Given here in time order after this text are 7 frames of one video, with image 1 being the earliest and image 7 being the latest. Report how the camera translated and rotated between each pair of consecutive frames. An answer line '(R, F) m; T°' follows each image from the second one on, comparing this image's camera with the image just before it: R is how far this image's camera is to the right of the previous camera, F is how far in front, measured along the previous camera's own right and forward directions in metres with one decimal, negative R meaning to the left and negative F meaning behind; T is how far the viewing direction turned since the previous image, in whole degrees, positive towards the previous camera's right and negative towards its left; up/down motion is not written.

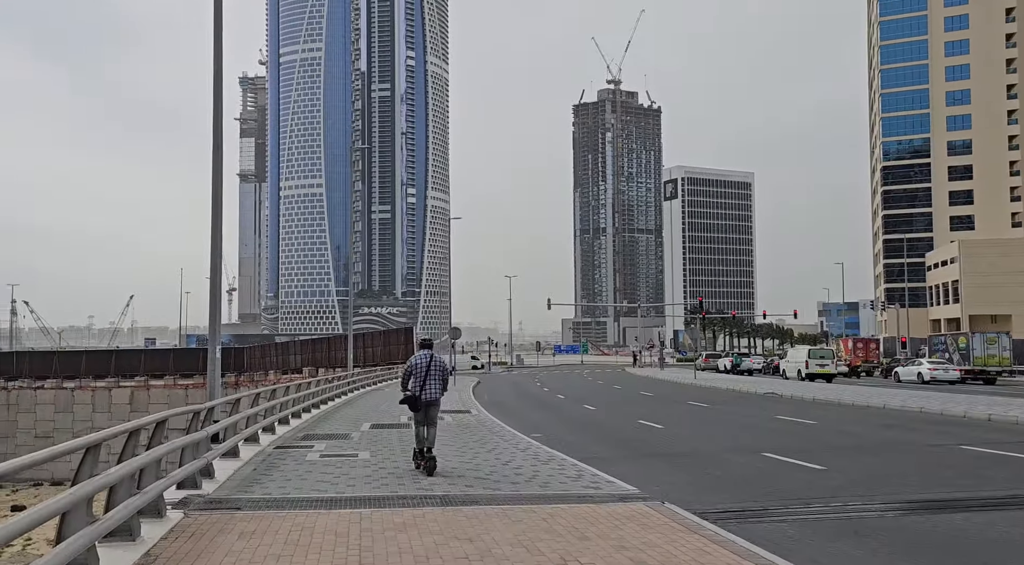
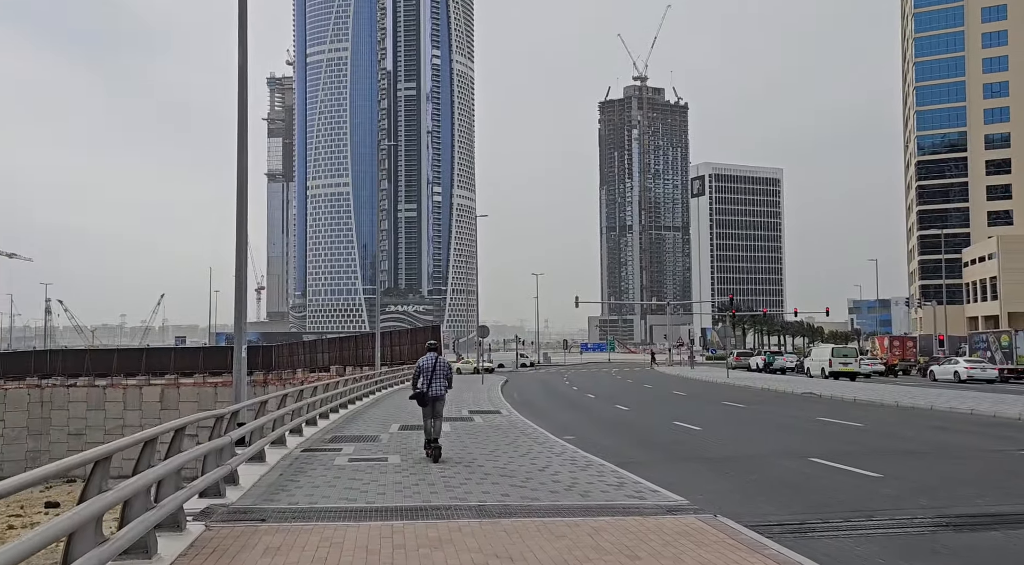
(-0.1, +0.5) m; -2°
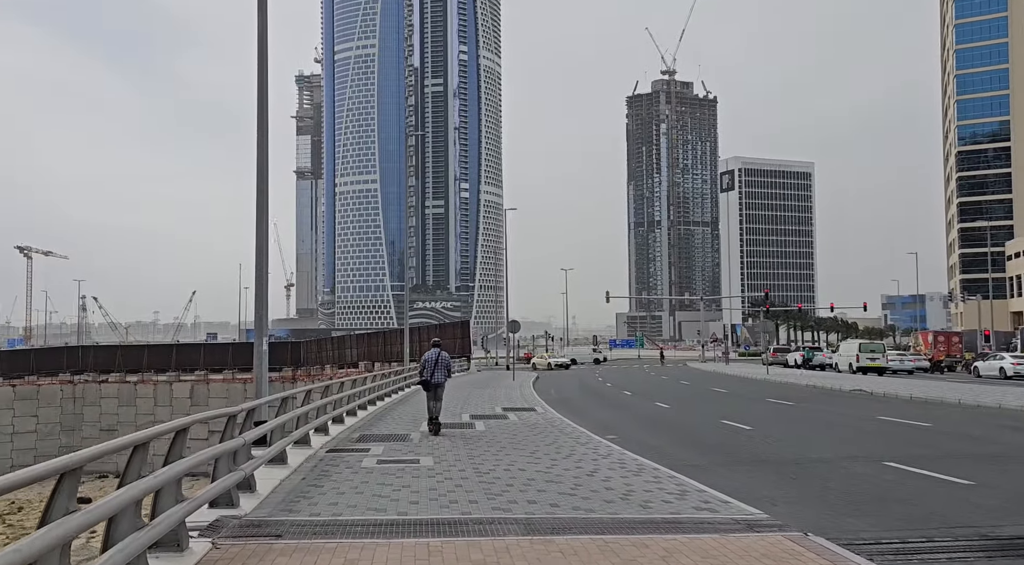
(-0.2, +1.0) m; -2°
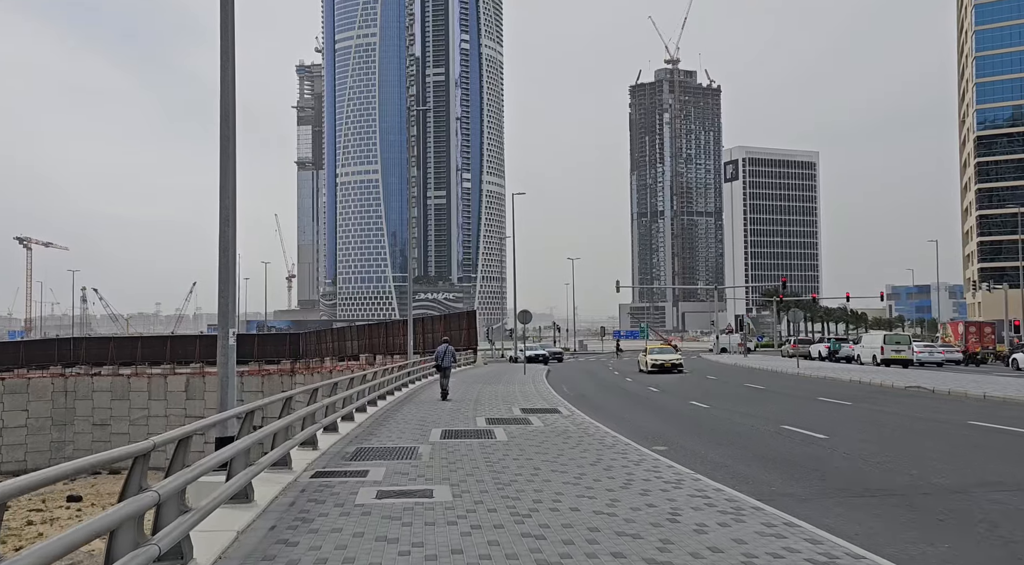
(-0.4, +2.6) m; 0°
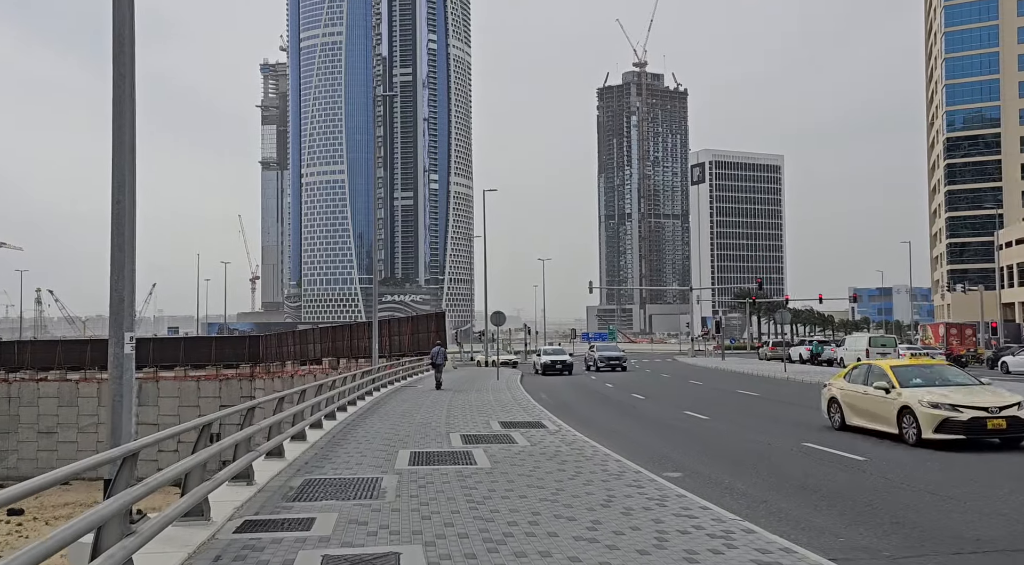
(-0.2, +2.2) m; +2°
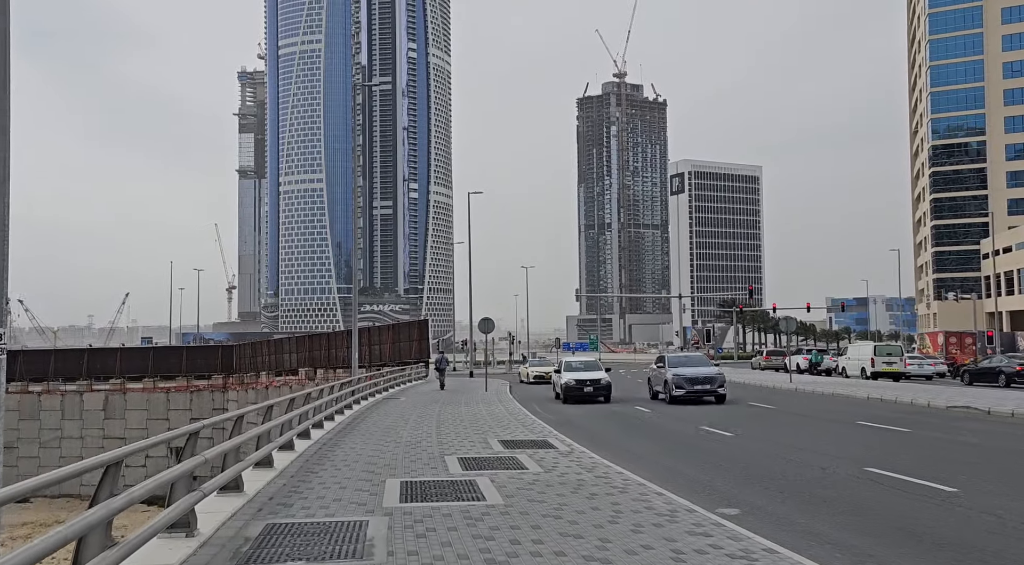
(-0.4, +2.1) m; +1°
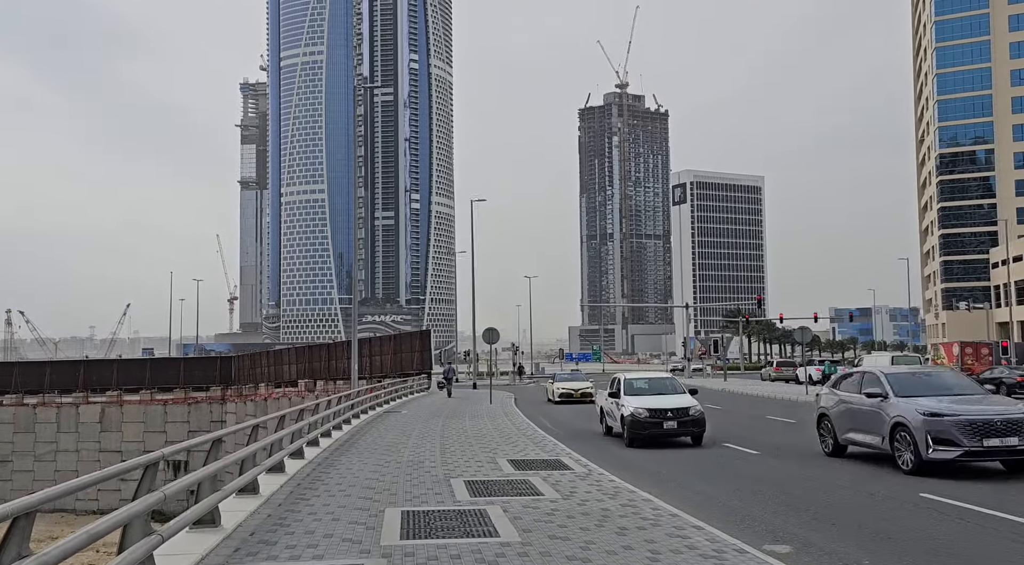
(-0.1, +1.1) m; 0°
